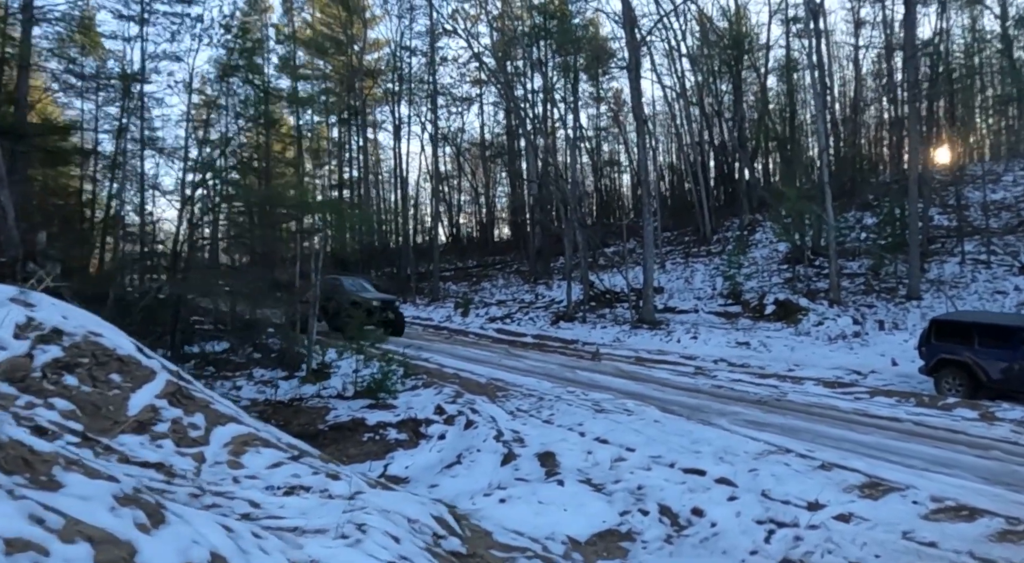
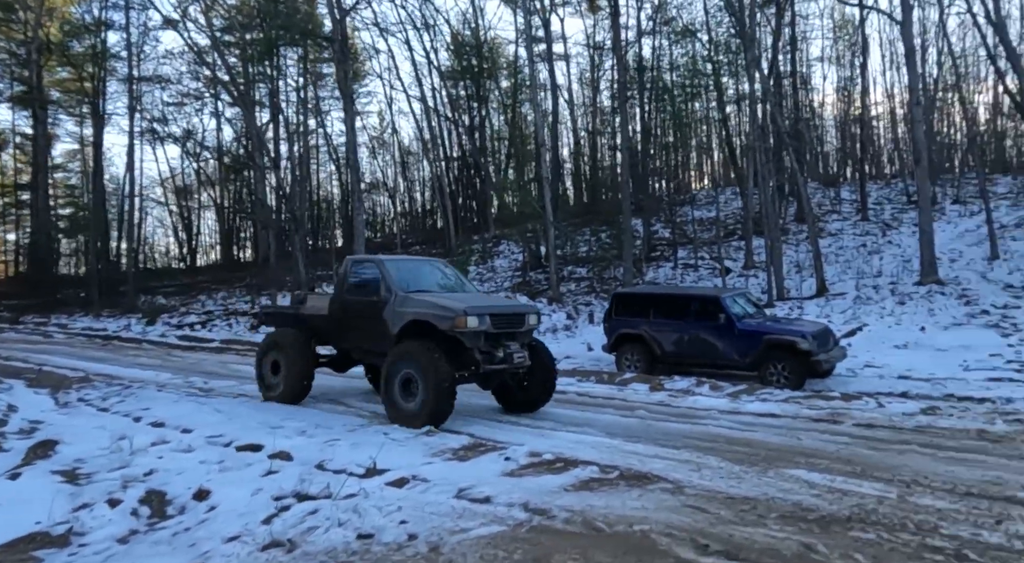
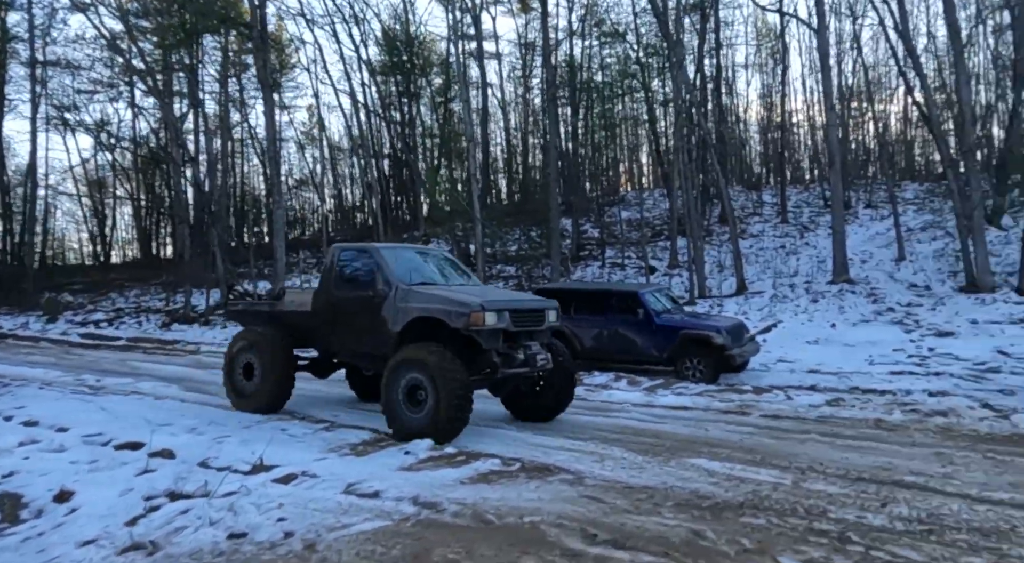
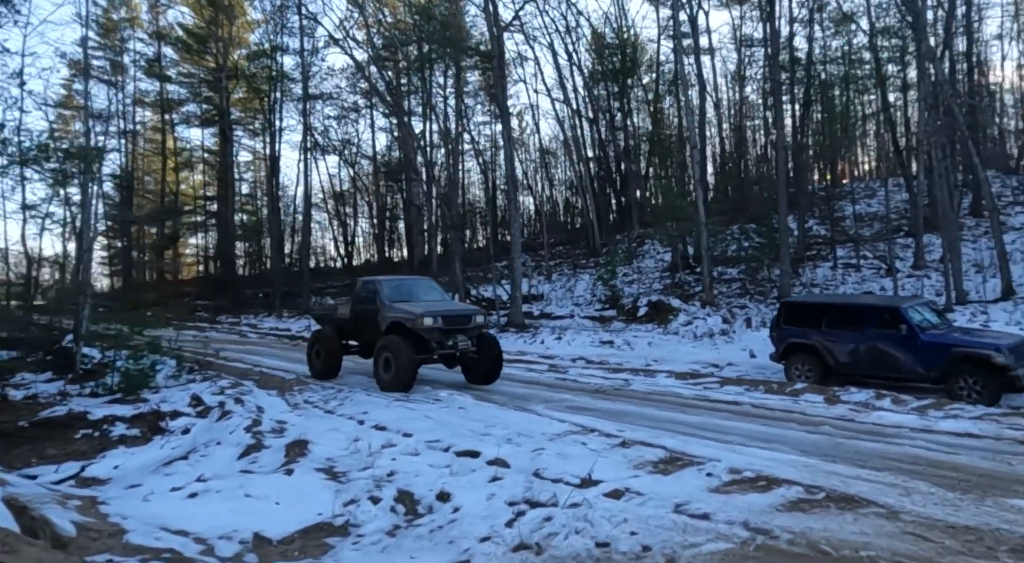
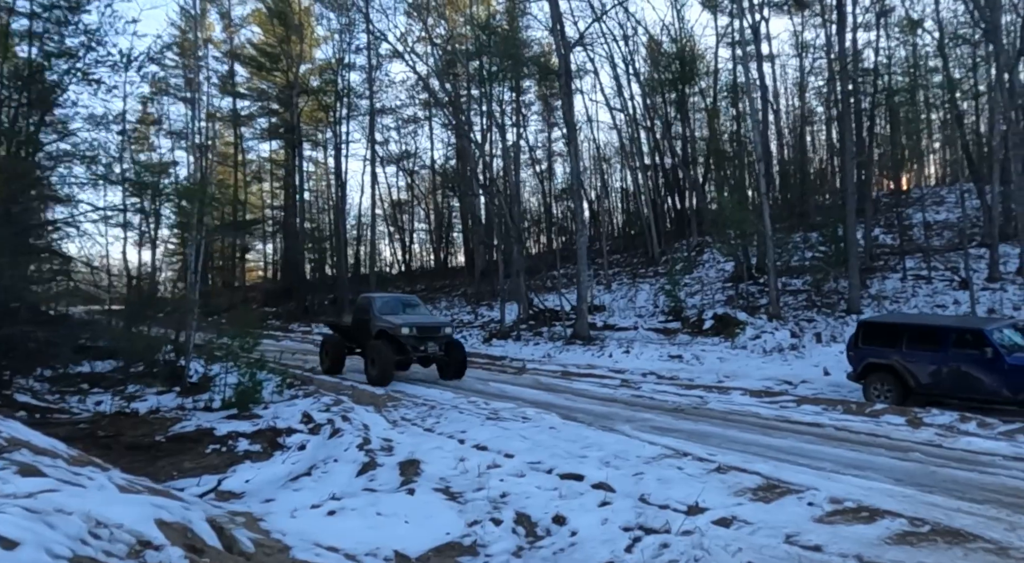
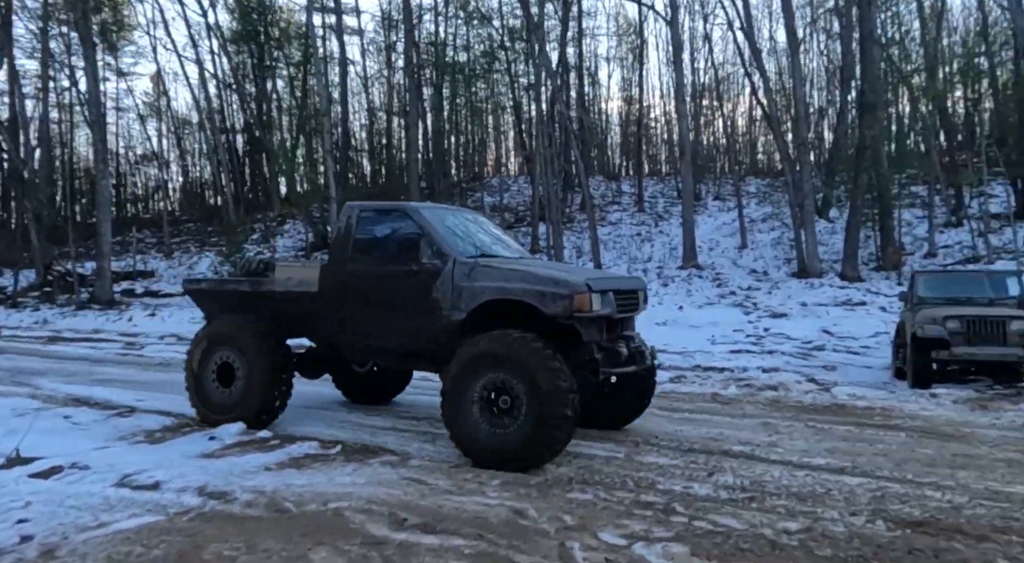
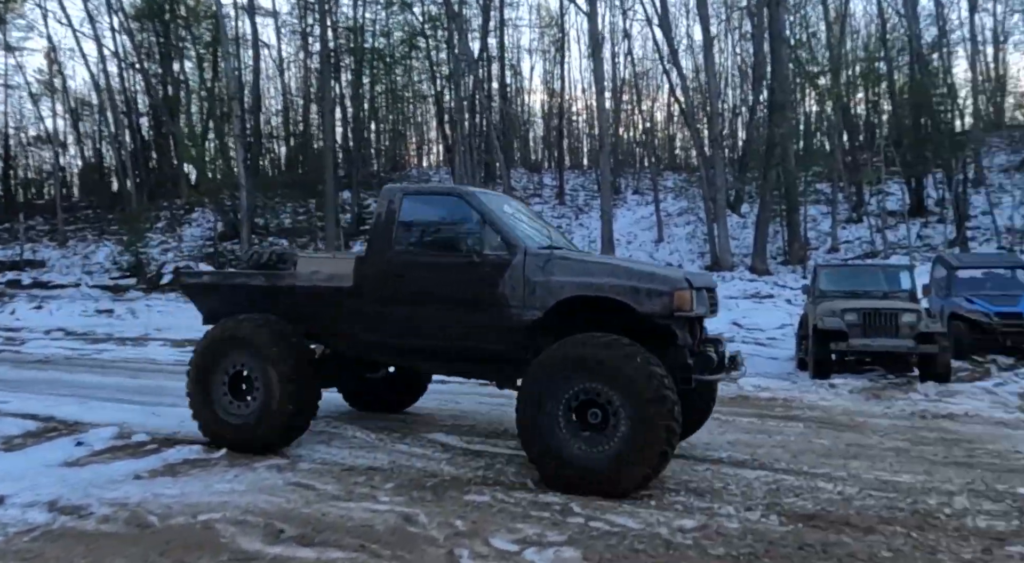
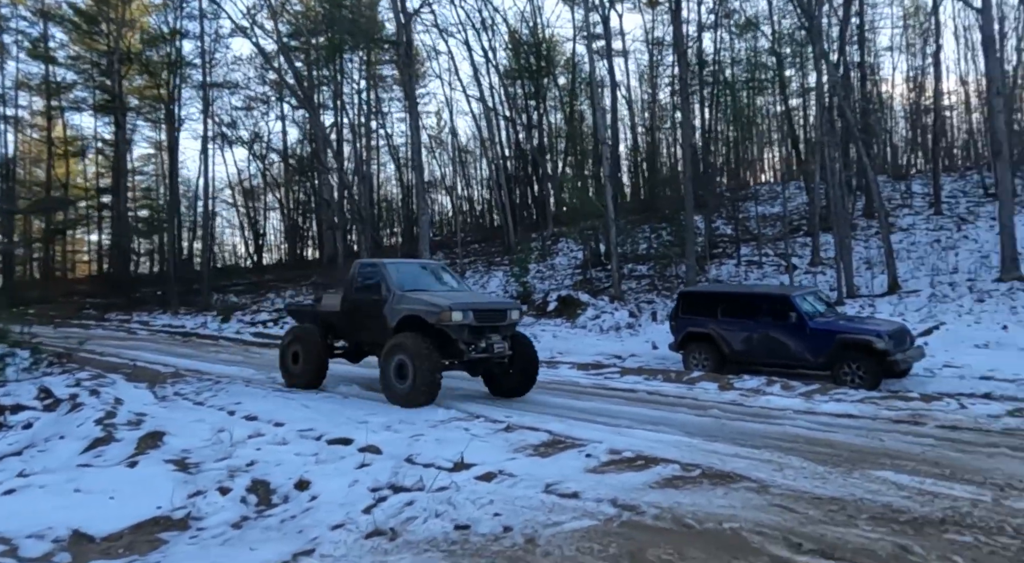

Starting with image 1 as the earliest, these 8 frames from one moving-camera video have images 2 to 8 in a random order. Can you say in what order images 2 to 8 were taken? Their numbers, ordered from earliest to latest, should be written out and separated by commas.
5, 4, 8, 2, 3, 6, 7
